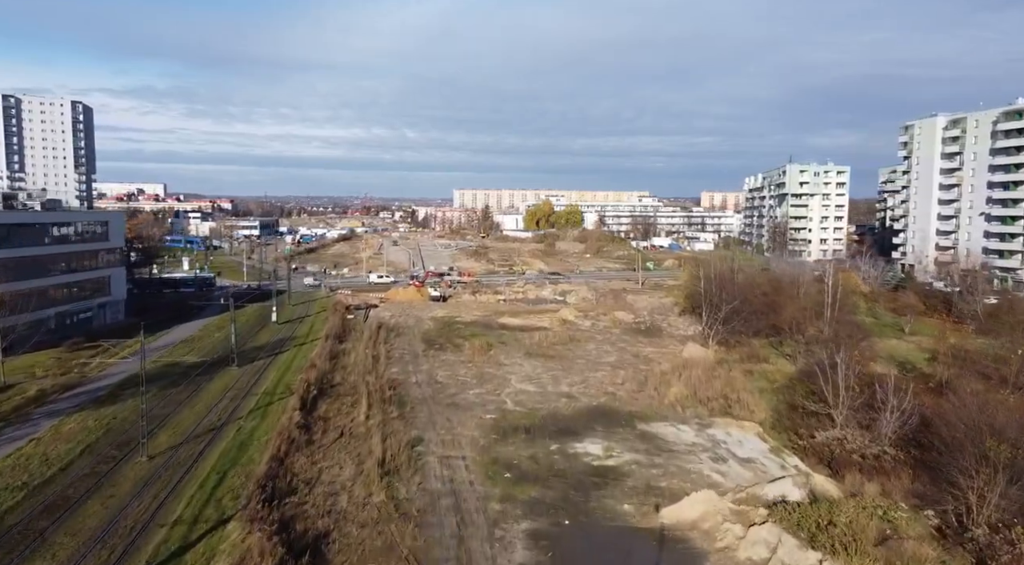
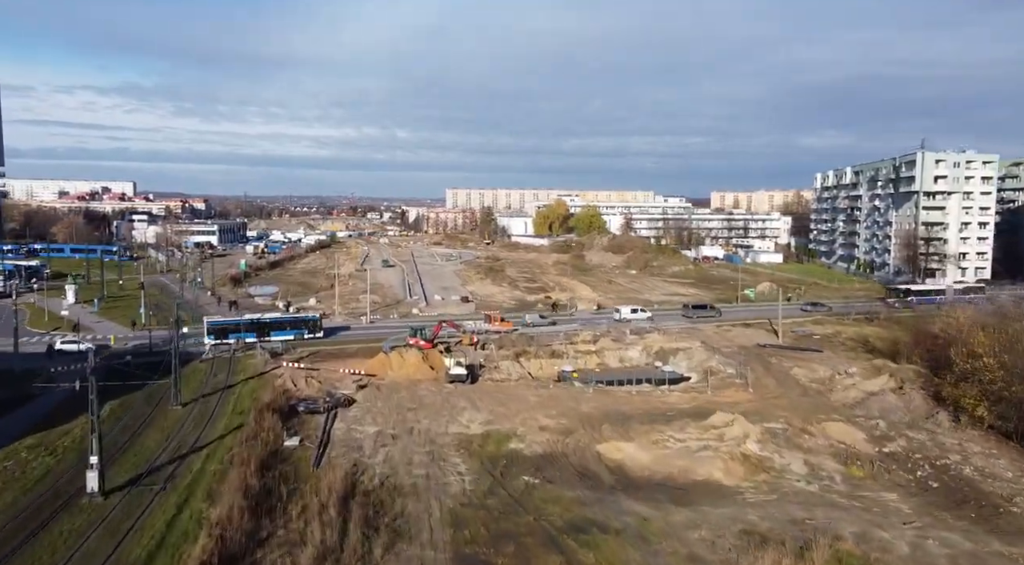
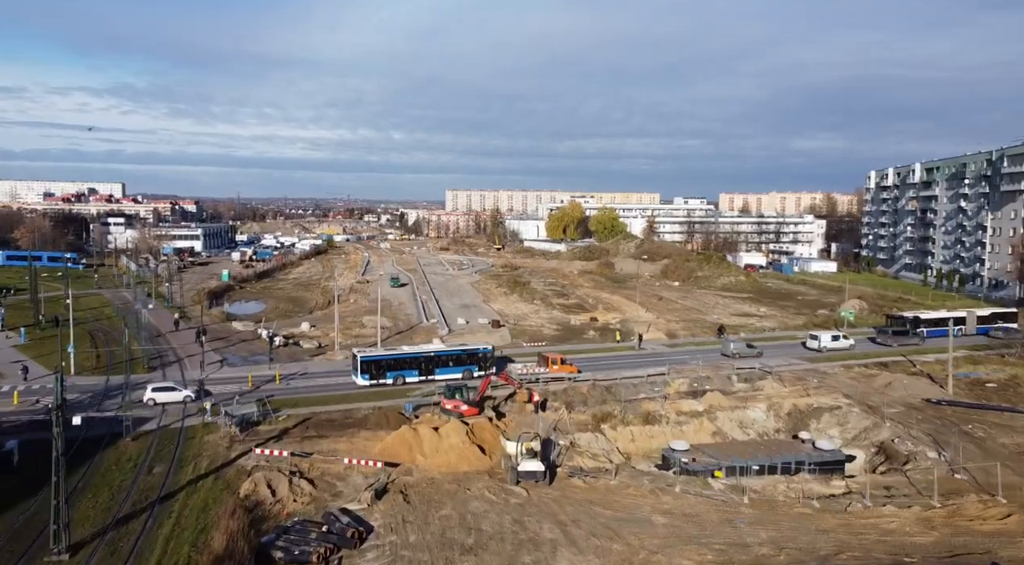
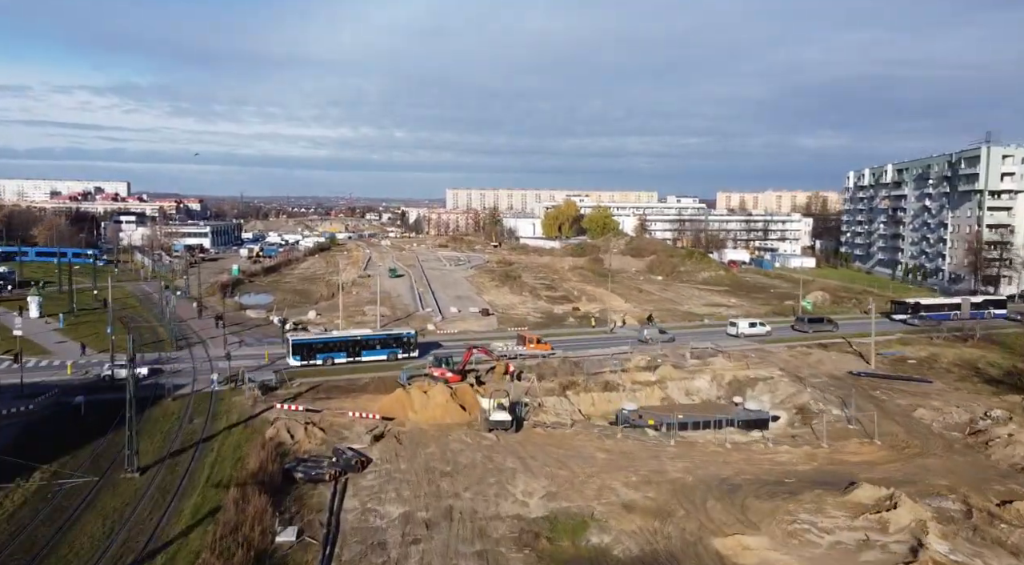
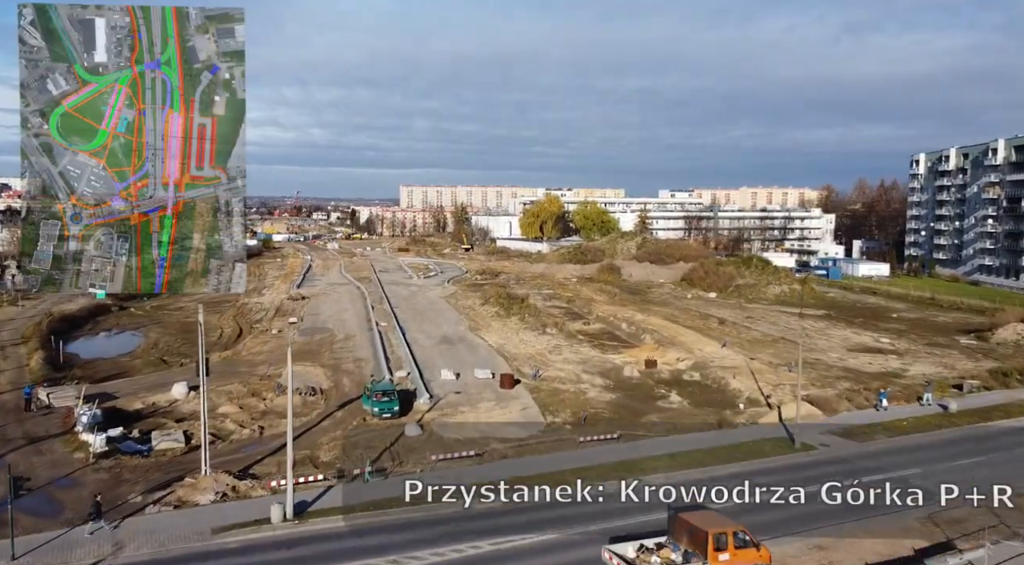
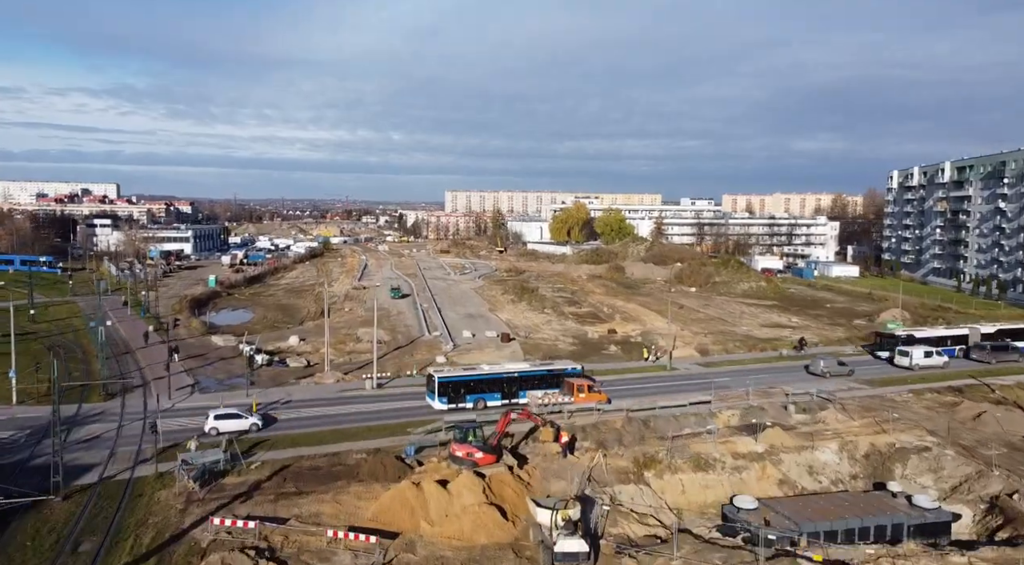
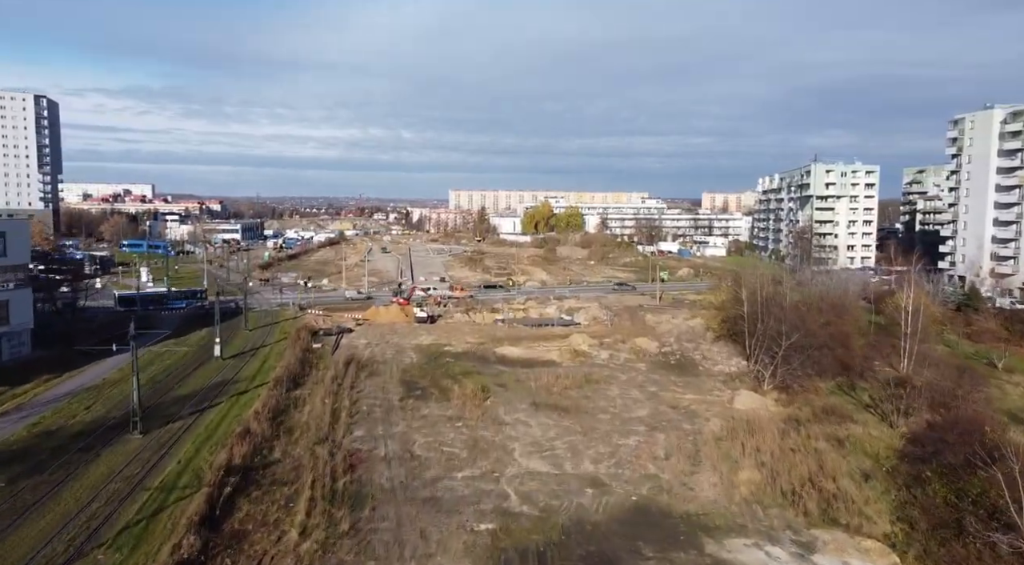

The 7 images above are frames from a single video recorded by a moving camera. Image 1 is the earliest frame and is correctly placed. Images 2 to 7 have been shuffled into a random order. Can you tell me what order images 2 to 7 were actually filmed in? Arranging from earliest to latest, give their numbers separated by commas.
7, 2, 4, 3, 6, 5
